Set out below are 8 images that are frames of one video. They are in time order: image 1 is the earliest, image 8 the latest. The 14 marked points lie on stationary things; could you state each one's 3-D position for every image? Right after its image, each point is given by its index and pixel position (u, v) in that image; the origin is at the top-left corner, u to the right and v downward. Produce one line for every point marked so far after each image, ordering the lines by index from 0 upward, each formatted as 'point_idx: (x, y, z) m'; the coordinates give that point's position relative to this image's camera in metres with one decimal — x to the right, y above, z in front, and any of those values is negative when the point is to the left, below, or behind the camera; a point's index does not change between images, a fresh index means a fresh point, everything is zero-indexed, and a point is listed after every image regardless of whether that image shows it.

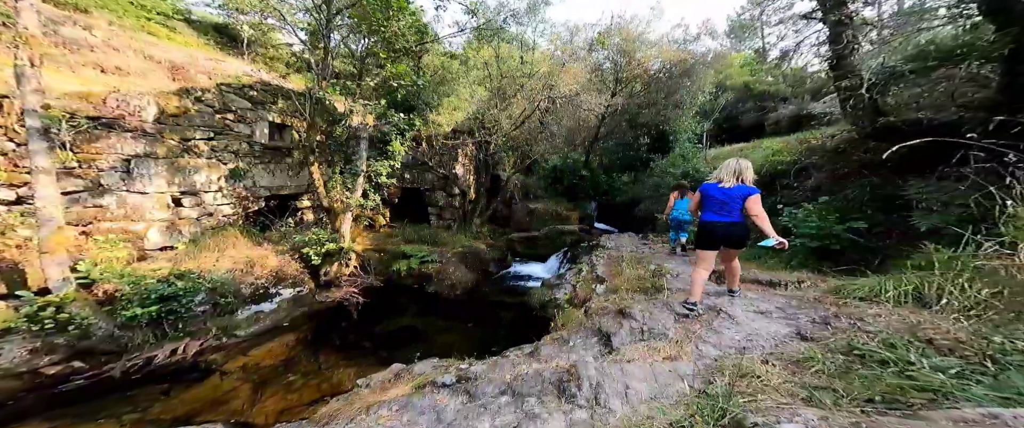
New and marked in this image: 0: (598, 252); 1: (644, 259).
0: (+2.5, -1.1, +9.4) m
1: (+2.9, -1.0, +7.3) m
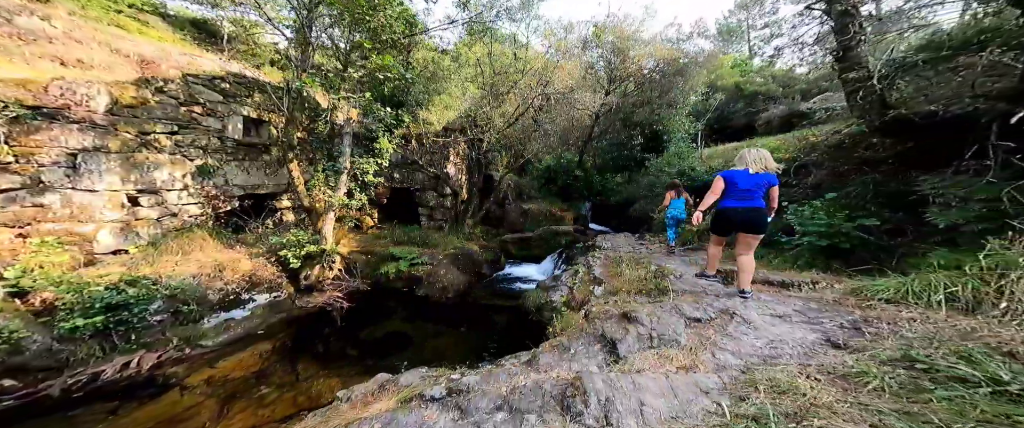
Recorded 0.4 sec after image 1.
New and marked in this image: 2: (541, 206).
0: (+2.3, -1.1, +9.2) m
1: (+2.8, -1.0, +7.1) m
2: (+1.3, +0.3, +14.5) m
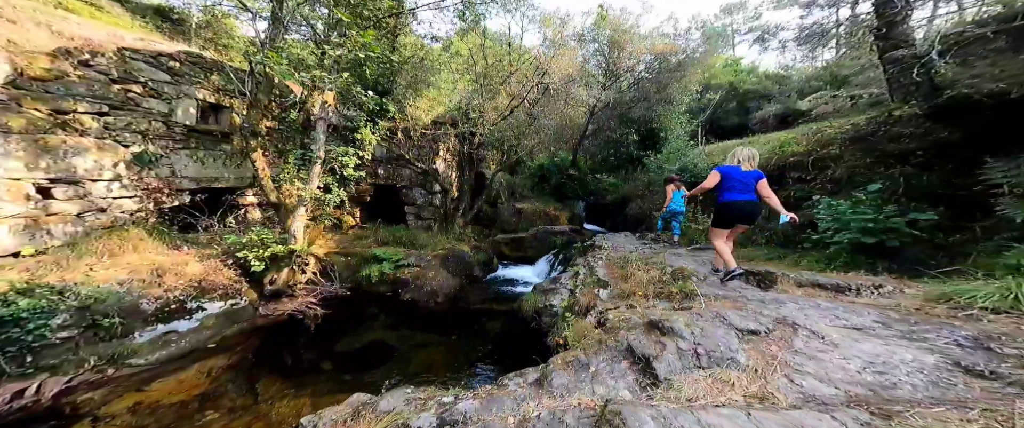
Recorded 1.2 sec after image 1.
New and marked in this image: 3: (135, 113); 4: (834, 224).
0: (+2.2, -1.0, +8.6) m
1: (+2.7, -0.9, +6.5) m
2: (+1.0, +0.4, +13.9) m
3: (-6.5, +1.8, +5.8) m
4: (+4.4, -0.1, +4.4) m
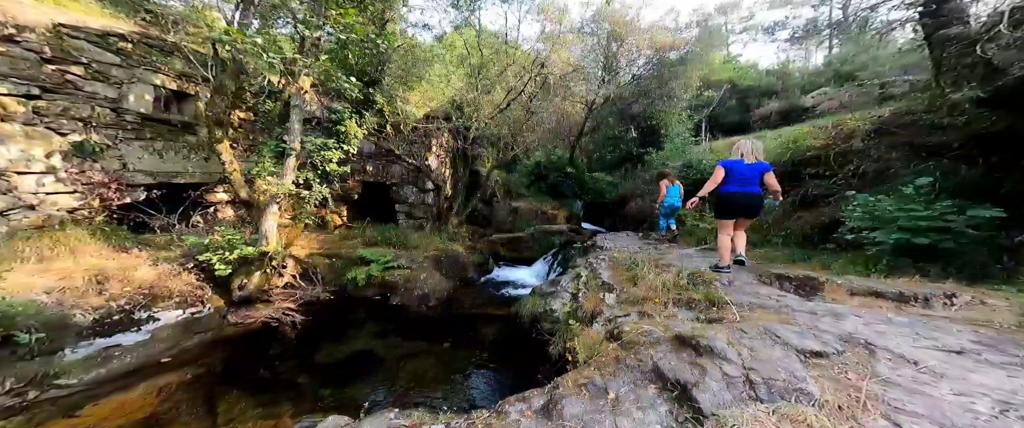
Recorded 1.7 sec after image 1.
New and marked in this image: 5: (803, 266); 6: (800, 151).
0: (+2.1, -1.0, +8.1) m
1: (+2.7, -0.9, +6.1) m
2: (+0.9, +0.4, +13.4) m
3: (-6.6, +1.8, +5.1) m
4: (+4.4, -0.1, +4.0) m
5: (+4.3, -0.8, +4.9) m
6: (+6.0, +1.3, +6.9) m
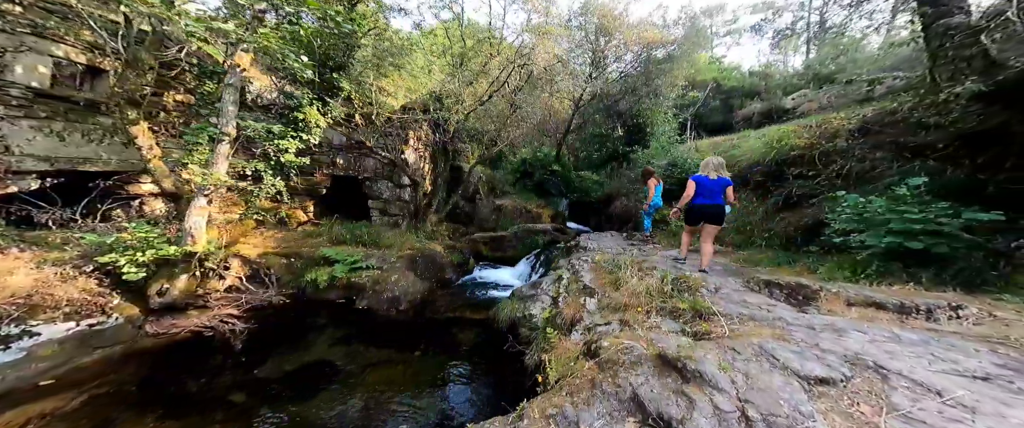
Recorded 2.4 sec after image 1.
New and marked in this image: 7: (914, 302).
0: (+1.6, -1.0, +7.8) m
1: (+2.2, -0.9, +5.8) m
2: (+0.2, +0.5, +13.0) m
3: (-6.9, +1.9, +4.5) m
4: (+4.0, -0.1, +3.7) m
5: (+3.9, -0.8, +4.7) m
6: (+5.6, +1.3, +6.7) m
7: (+3.5, -0.8, +2.8) m
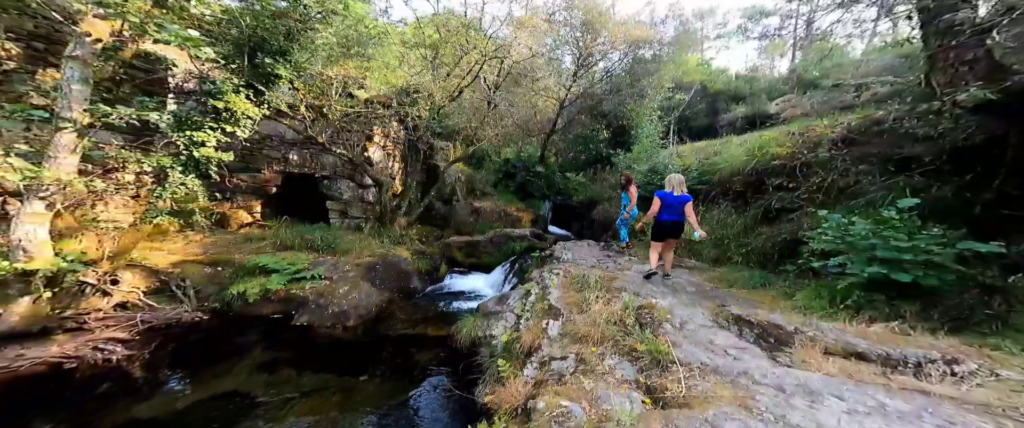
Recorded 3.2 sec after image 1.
0: (+0.8, -1.1, +7.3) m
1: (+1.5, -1.1, +5.3) m
2: (-0.7, +0.4, +12.5) m
3: (-7.5, +1.9, +3.7) m
4: (+3.4, -0.4, +3.3) m
5: (+3.3, -1.0, +4.3) m
6: (+4.9, +1.0, +6.3) m
7: (+2.8, -1.0, +2.4) m
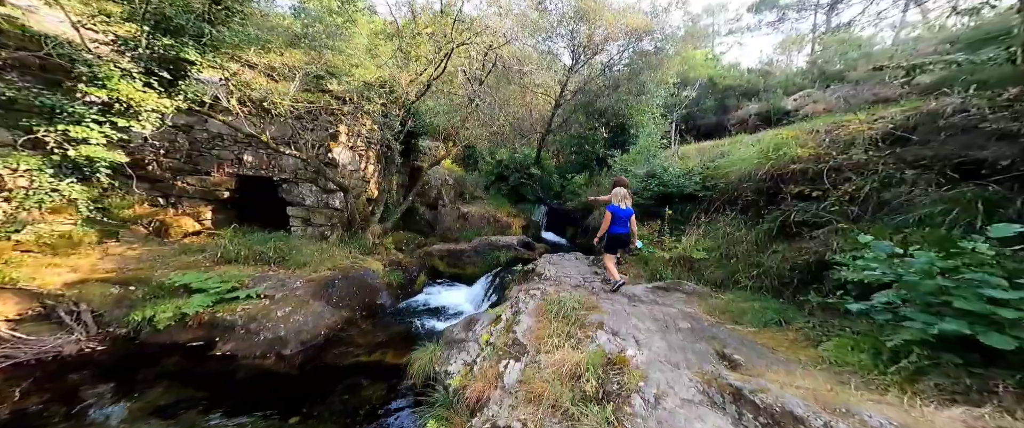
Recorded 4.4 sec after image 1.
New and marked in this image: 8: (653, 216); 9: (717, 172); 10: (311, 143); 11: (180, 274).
0: (+0.3, -1.3, +6.3) m
1: (+1.0, -1.2, +4.4) m
2: (-1.1, +0.2, +11.6) m
3: (-8.1, +1.8, +3.0) m
4: (+2.8, -0.5, +2.3) m
5: (+2.7, -1.2, +3.3) m
6: (+4.4, +0.8, +5.3) m
7: (+2.2, -1.2, +1.4) m
8: (+3.3, -0.1, +7.5) m
9: (+4.1, +0.8, +6.5) m
10: (-4.3, +1.6, +7.3) m
11: (-5.2, -0.9, +5.2) m
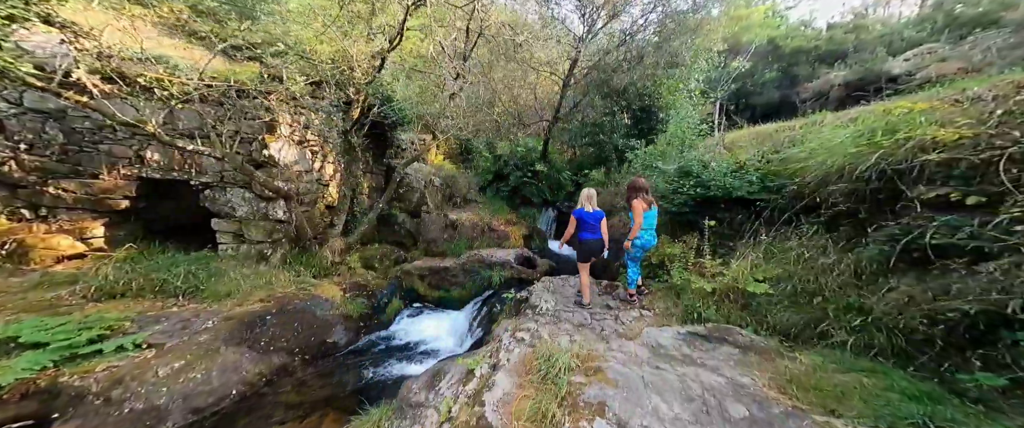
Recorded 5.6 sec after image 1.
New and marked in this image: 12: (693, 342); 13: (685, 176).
0: (+0.1, -1.5, +4.6) m
1: (+0.6, -1.4, +2.6) m
2: (-1.1, 0.0, +9.9) m
3: (-8.5, +1.5, +1.6) m
4: (+2.4, -0.7, +0.5) m
5: (+2.3, -1.4, +1.5) m
6: (+4.0, +0.7, +3.4) m
7: (+1.8, -1.4, -0.4) m
8: (+3.1, -0.2, +5.7) m
9: (+3.8, +0.7, +4.7) m
10: (-4.5, +1.3, +5.8) m
11: (-5.5, -1.2, +3.7) m
12: (+2.1, -1.4, +3.2) m
13: (+3.1, +0.7, +6.0) m
